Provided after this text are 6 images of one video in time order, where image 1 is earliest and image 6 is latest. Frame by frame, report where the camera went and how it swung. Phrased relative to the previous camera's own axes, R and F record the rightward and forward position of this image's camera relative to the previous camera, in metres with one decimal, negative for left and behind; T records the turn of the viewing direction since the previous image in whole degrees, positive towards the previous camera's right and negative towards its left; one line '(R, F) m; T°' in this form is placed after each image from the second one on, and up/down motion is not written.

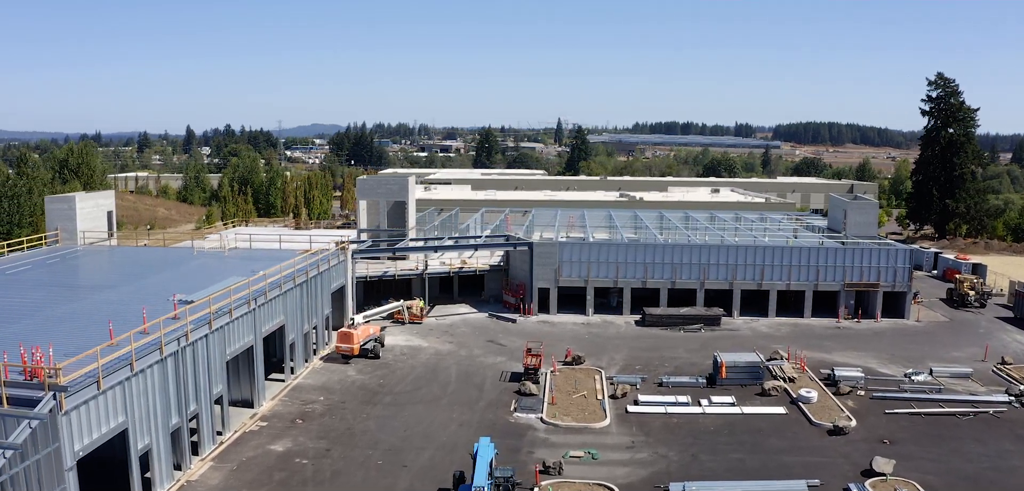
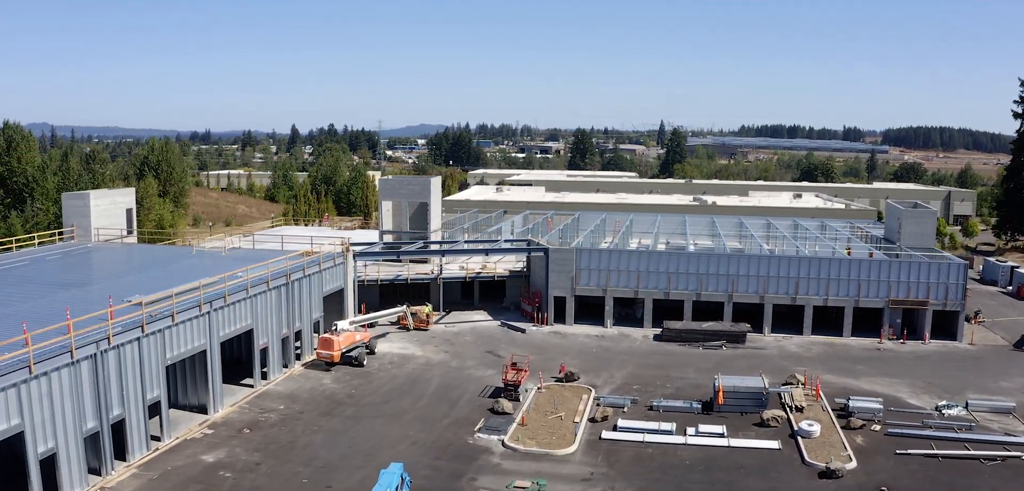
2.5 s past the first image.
(+4.6, +2.4) m; -8°
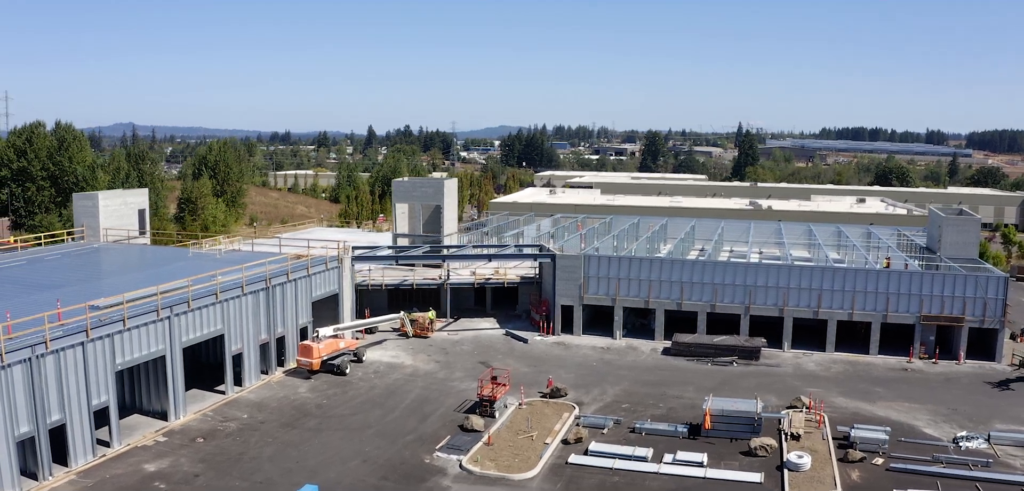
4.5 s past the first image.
(+3.6, +1.8) m; -6°
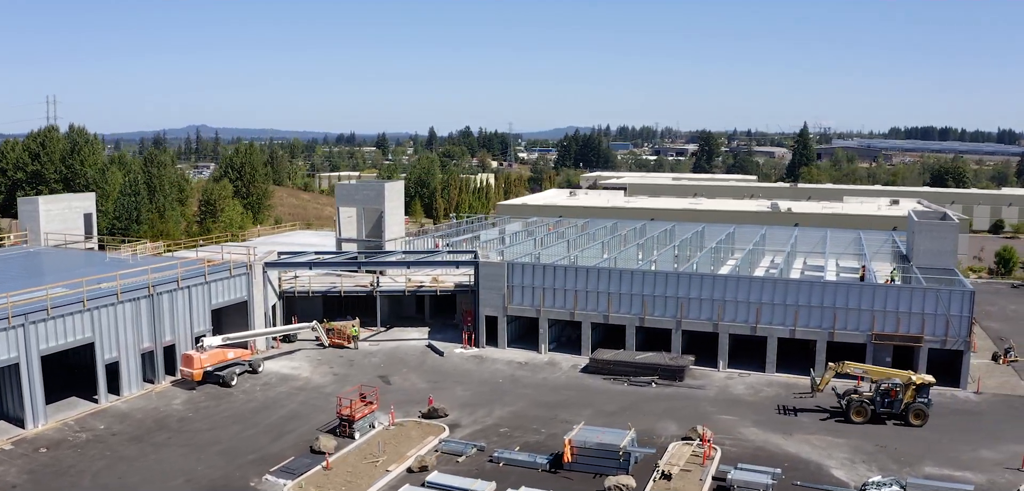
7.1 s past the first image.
(+7.1, +2.5) m; -5°
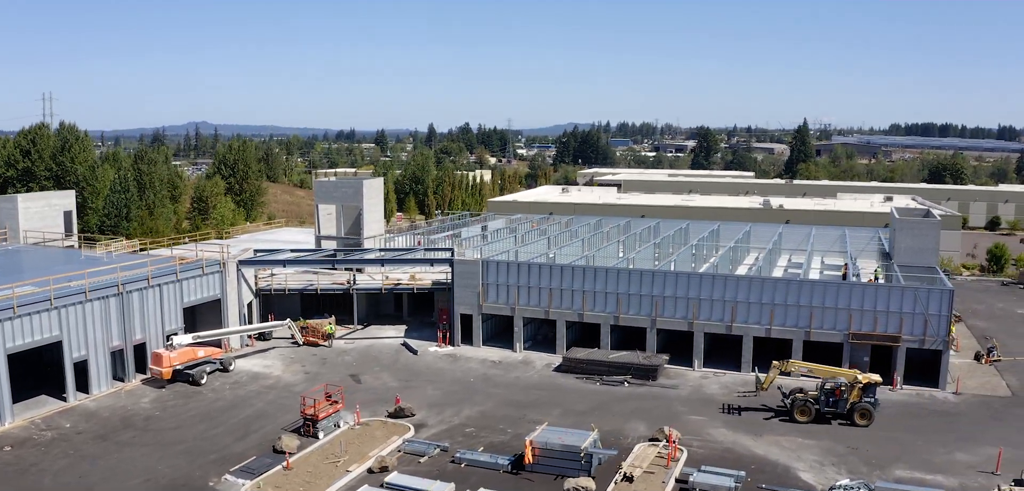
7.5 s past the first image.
(+1.3, +0.3) m; 0°
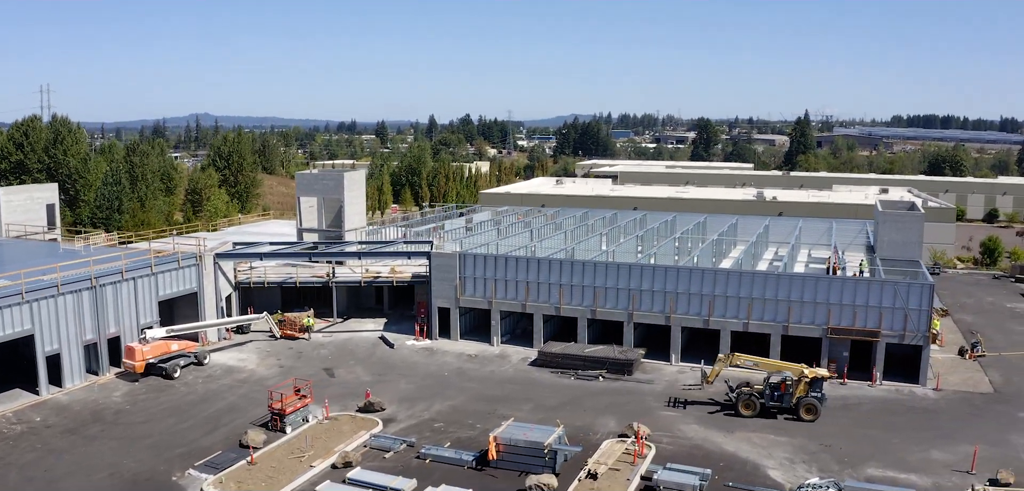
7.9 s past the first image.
(+1.2, +0.3) m; 0°
